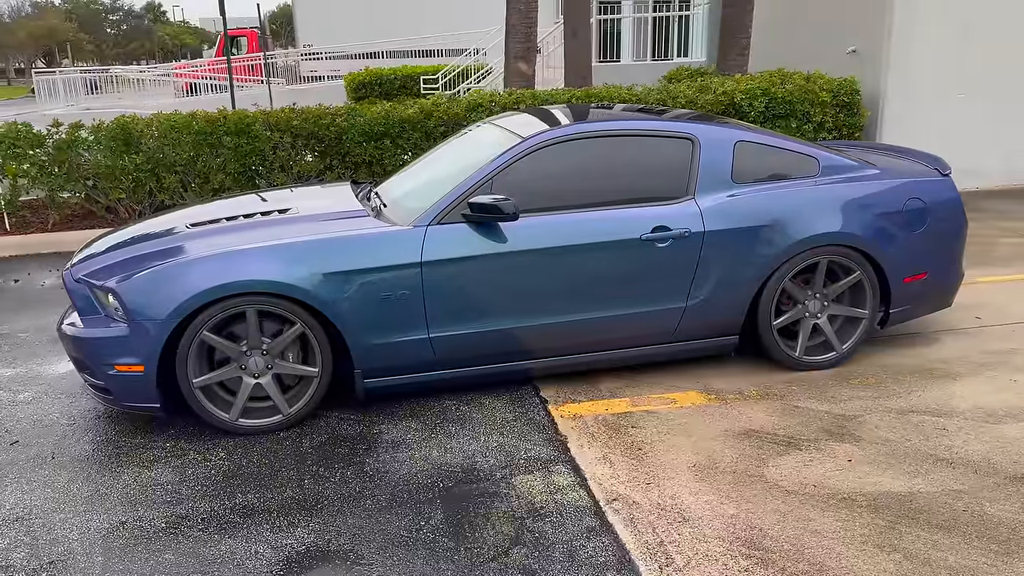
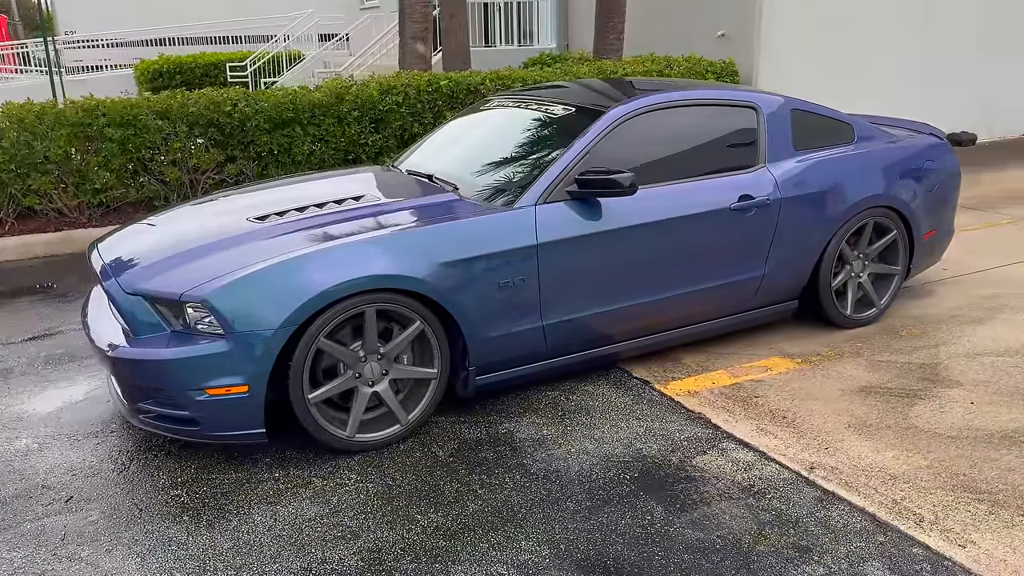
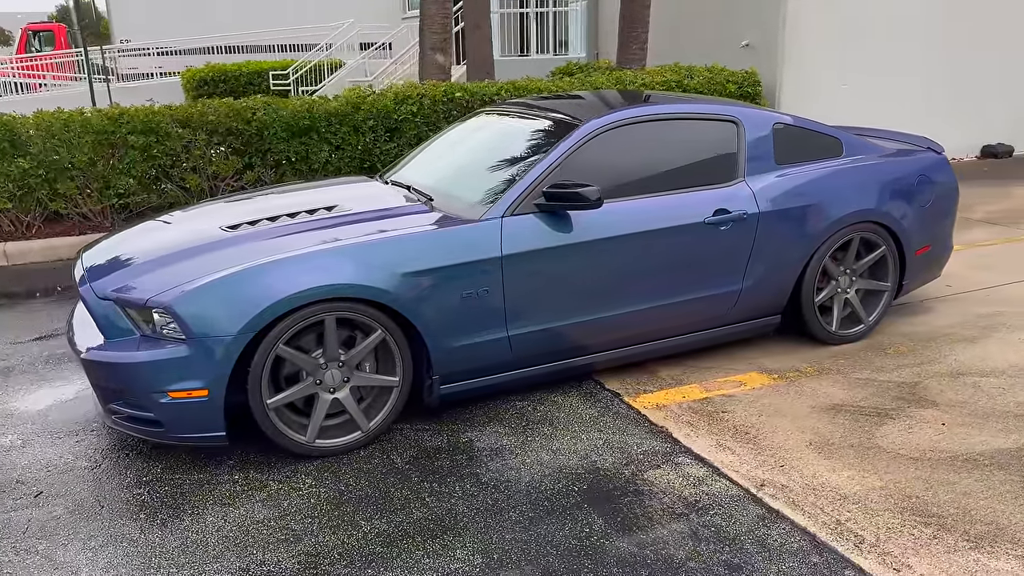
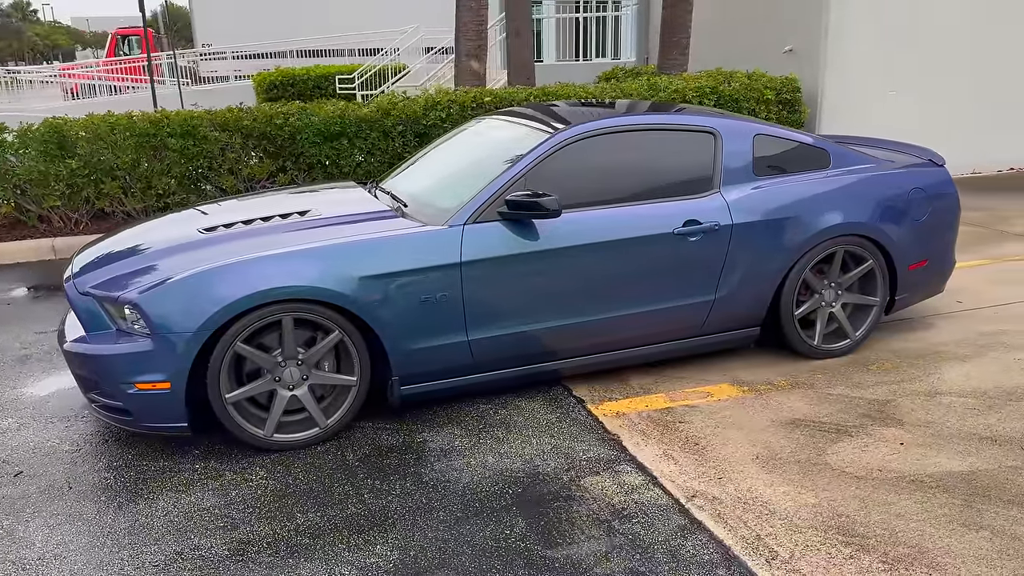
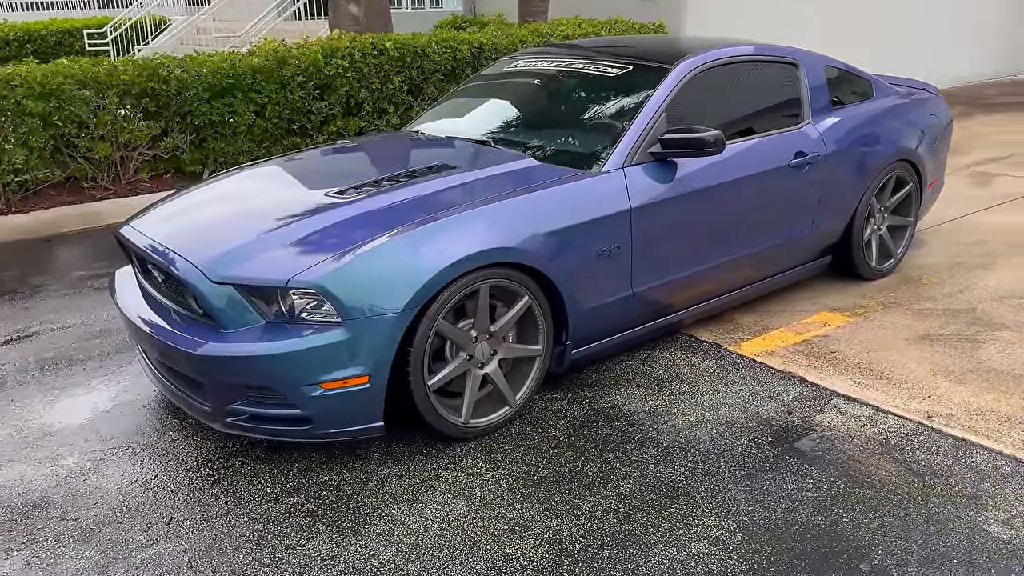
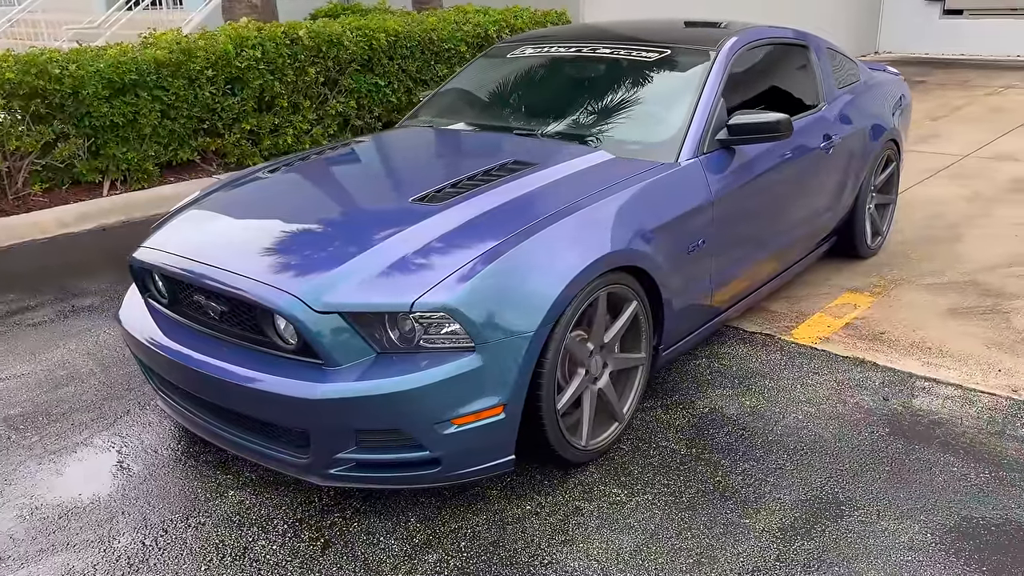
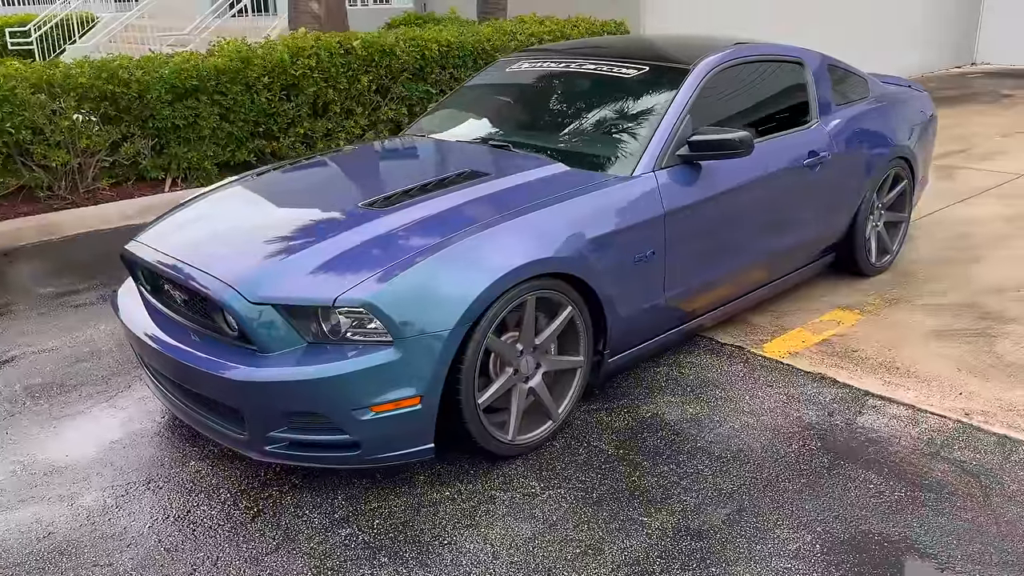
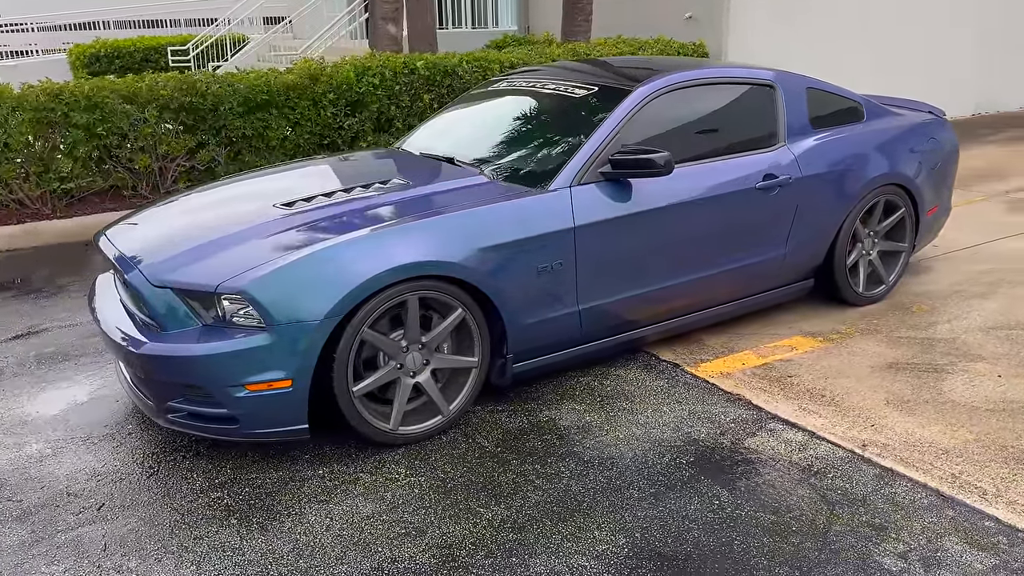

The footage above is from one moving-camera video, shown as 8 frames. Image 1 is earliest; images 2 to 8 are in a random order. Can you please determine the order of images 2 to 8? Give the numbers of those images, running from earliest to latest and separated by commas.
4, 3, 2, 8, 5, 7, 6
